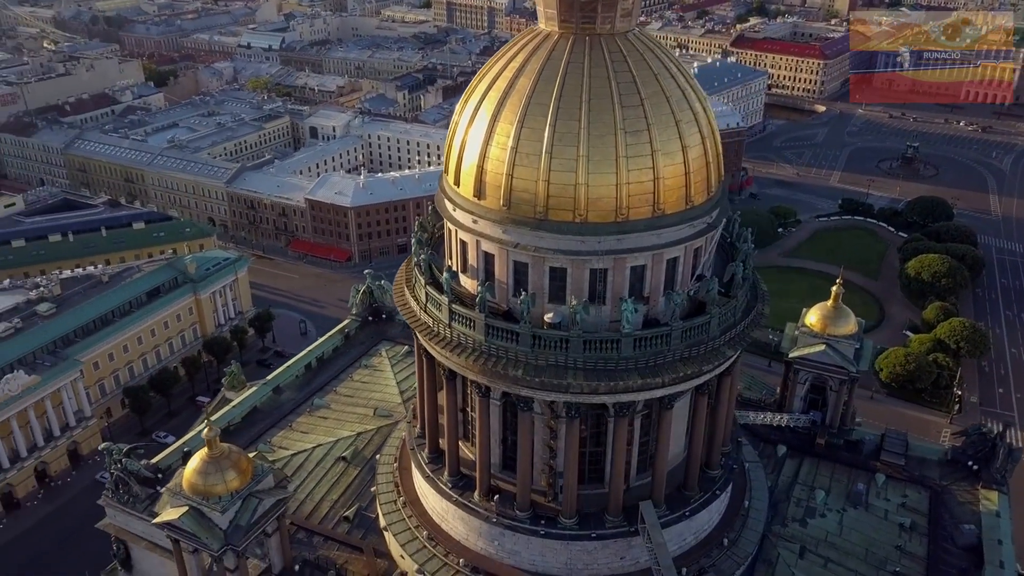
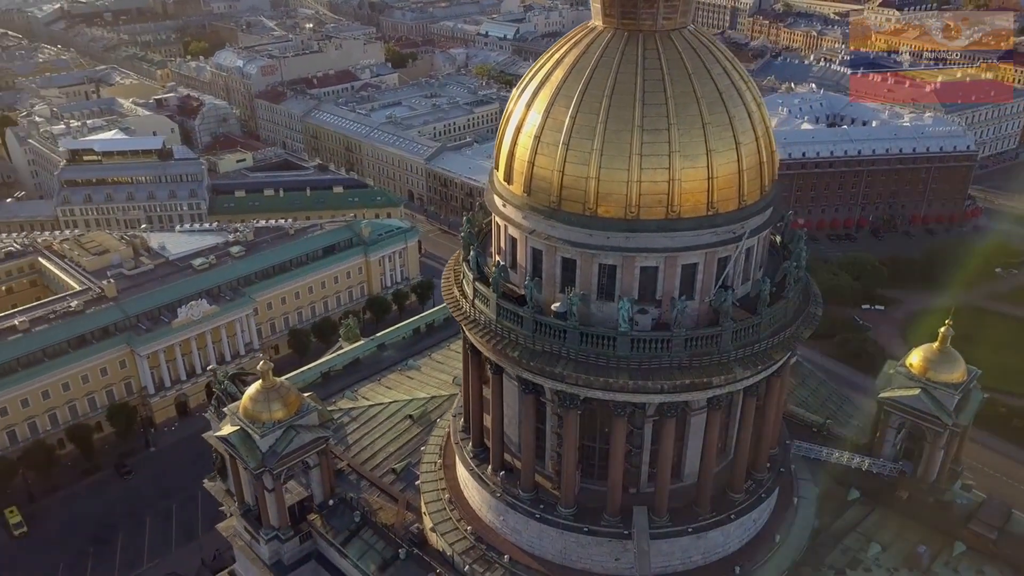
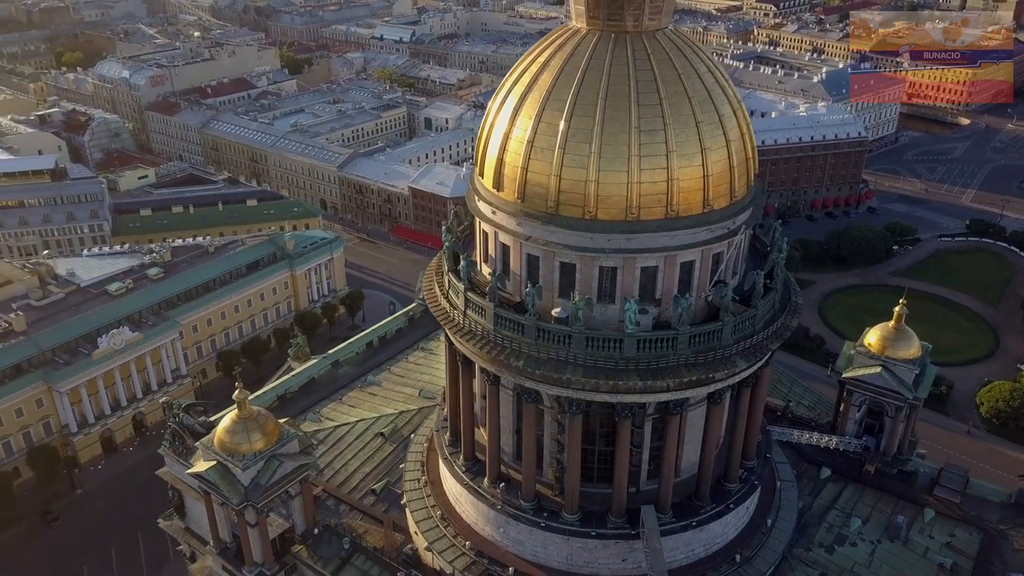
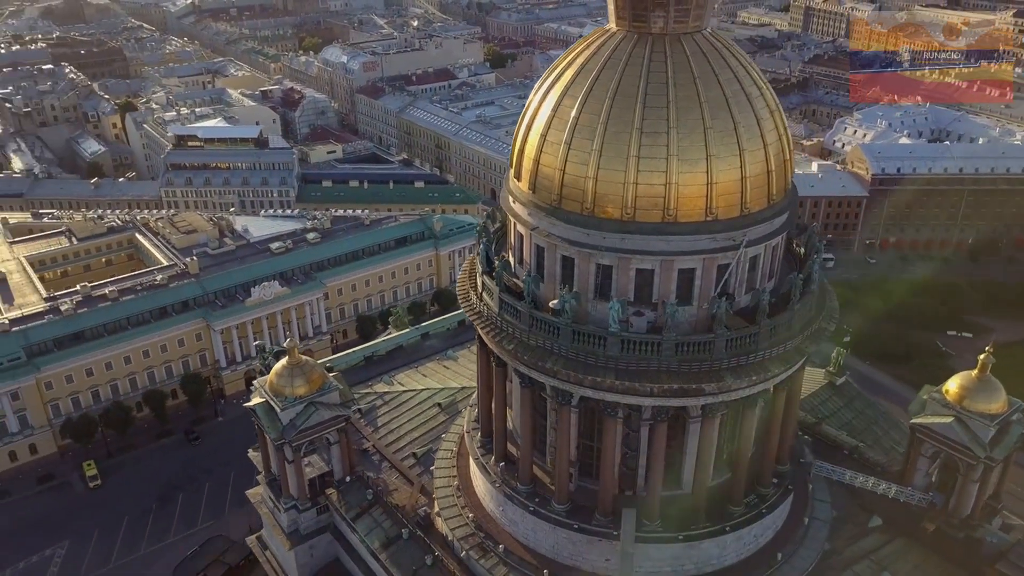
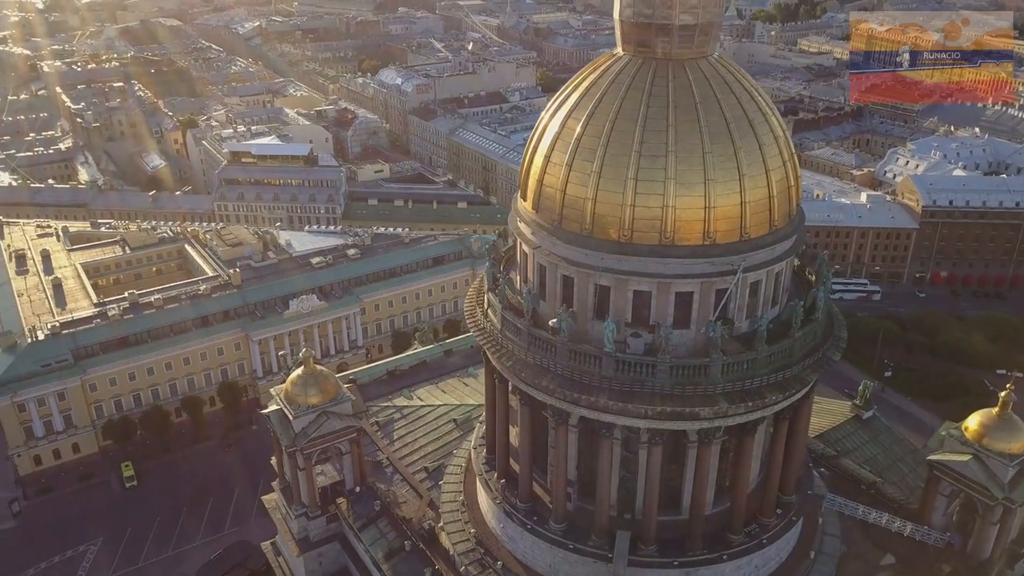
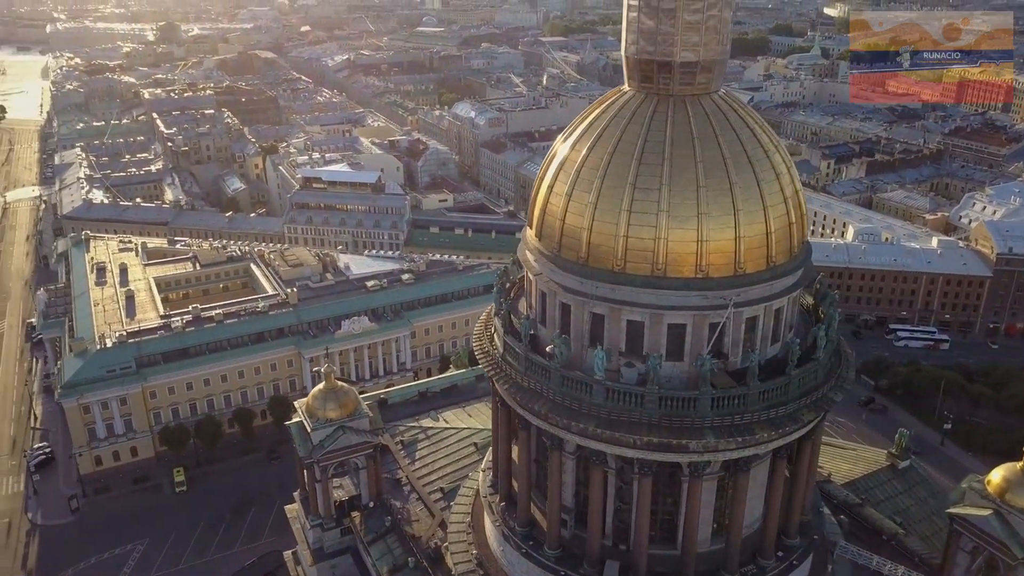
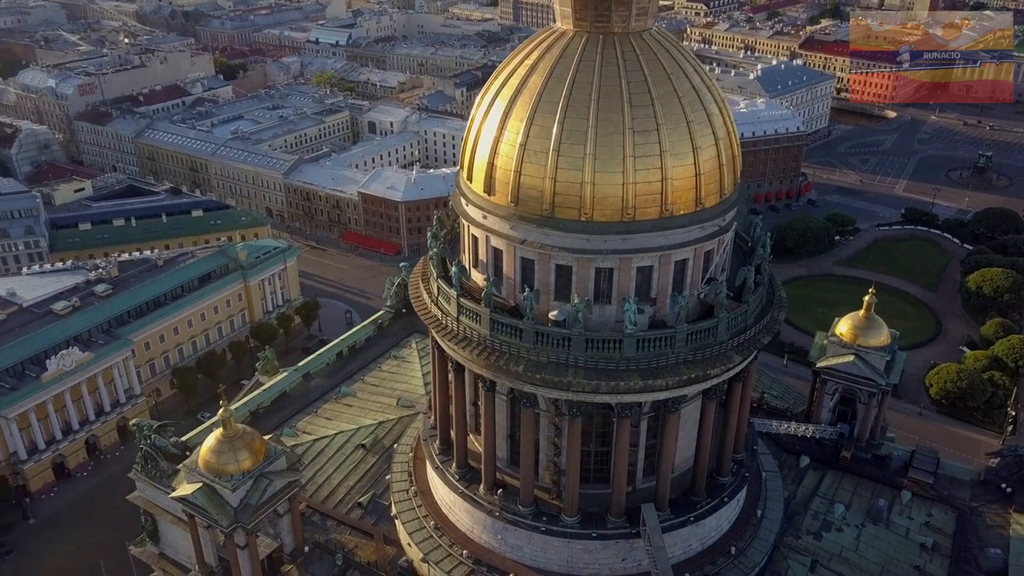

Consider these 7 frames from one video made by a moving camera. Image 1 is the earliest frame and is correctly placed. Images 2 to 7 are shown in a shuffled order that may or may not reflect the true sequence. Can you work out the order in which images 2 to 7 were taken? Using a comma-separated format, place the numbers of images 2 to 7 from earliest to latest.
7, 3, 2, 4, 5, 6
